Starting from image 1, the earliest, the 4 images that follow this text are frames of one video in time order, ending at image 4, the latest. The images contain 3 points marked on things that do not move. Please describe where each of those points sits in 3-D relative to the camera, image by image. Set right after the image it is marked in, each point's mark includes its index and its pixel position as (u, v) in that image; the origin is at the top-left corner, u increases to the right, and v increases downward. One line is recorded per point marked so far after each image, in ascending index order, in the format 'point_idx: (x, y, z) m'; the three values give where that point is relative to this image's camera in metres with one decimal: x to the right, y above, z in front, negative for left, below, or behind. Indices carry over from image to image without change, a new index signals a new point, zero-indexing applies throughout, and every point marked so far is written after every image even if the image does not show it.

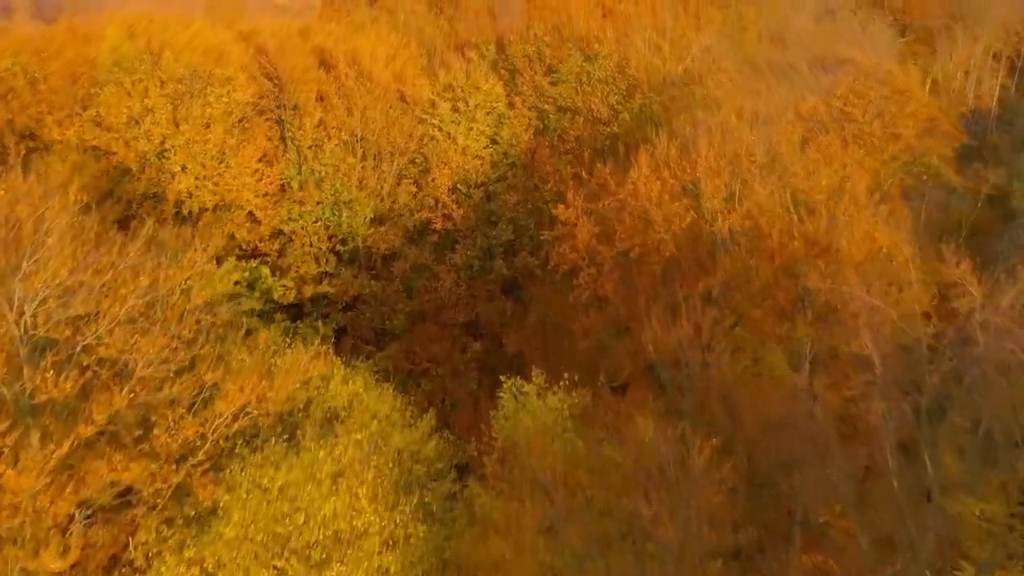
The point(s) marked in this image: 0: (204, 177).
0: (-7.3, +2.6, +19.8) m
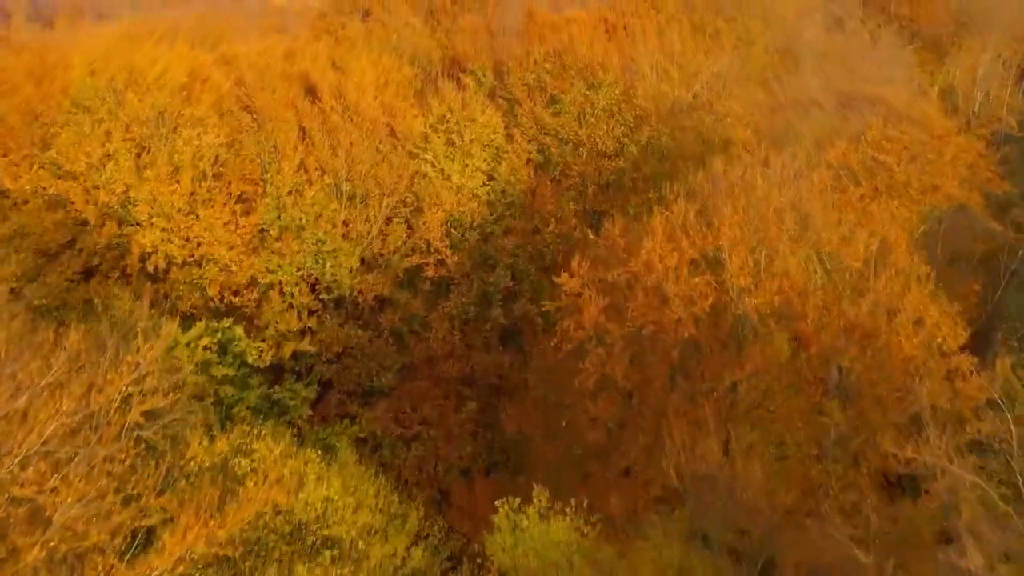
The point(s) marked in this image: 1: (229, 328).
0: (-7.3, +1.2, +18.0) m
1: (-6.1, -0.9, +18.2) m
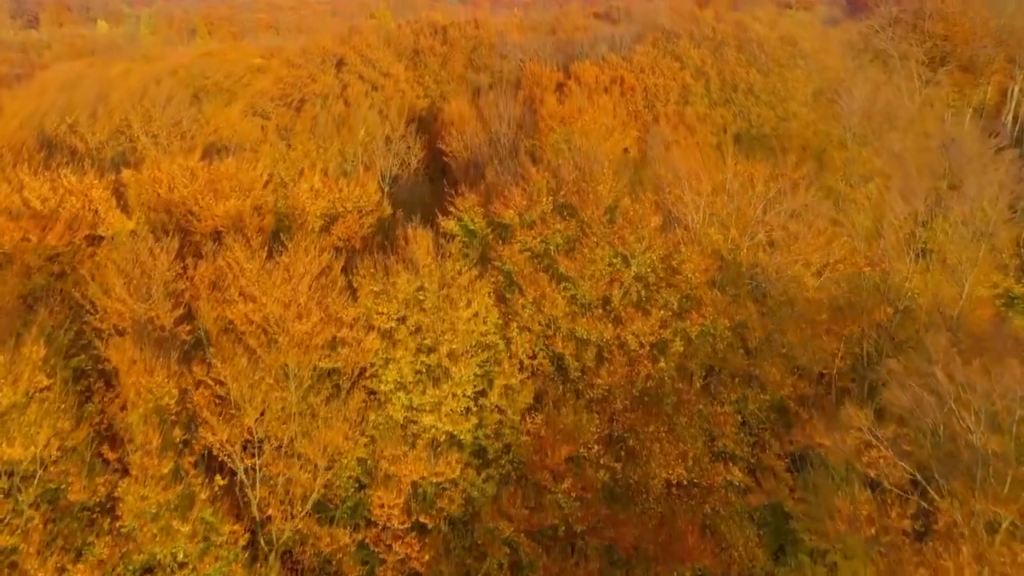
0: (-7.4, -4.4, +10.8) m
1: (-6.2, -6.4, +11.1) m
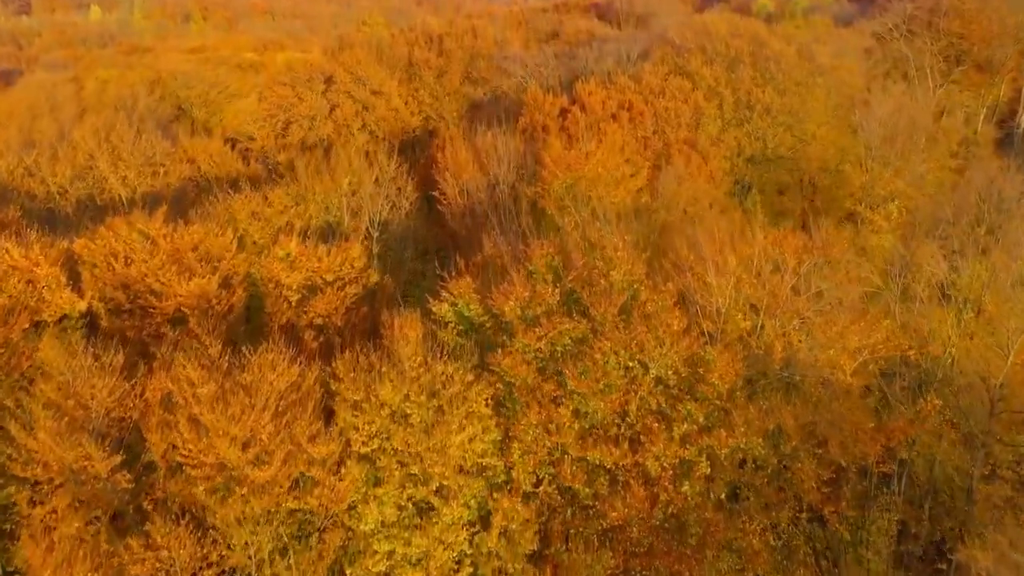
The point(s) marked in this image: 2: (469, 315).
0: (-7.4, -6.6, +8.4) m
1: (-6.1, -8.7, +8.7) m
2: (-1.0, -0.7, +17.3) m
